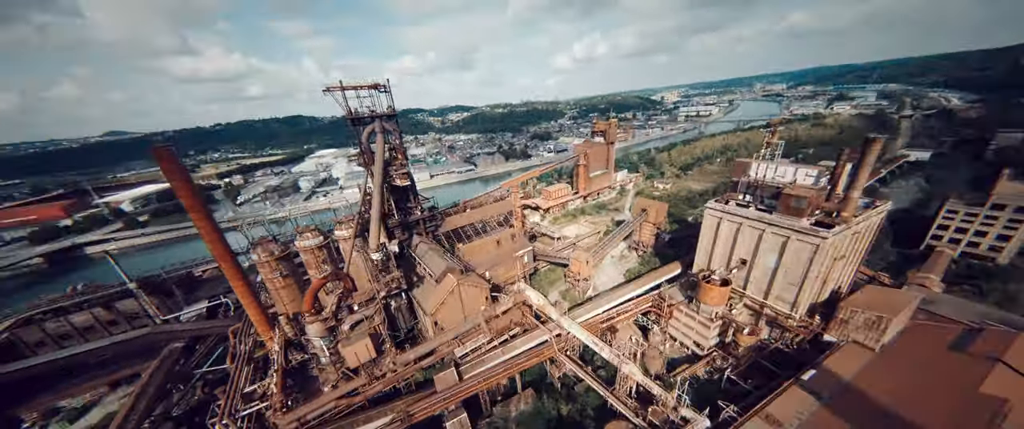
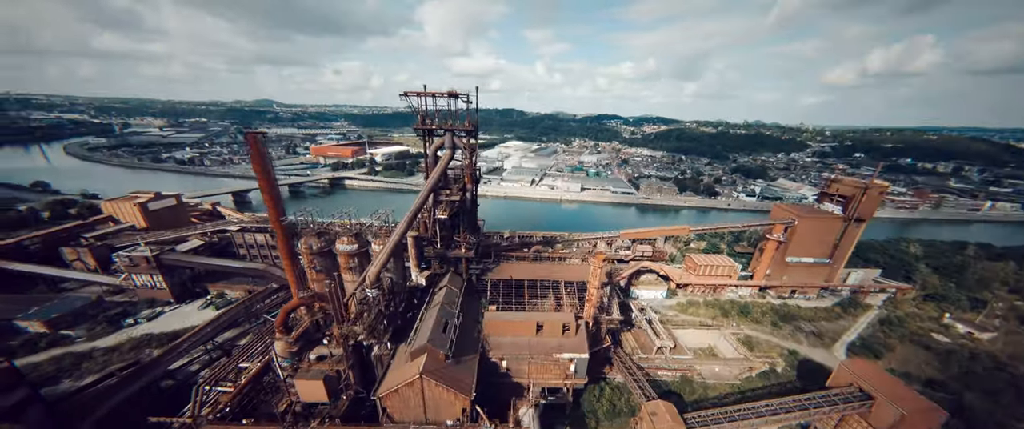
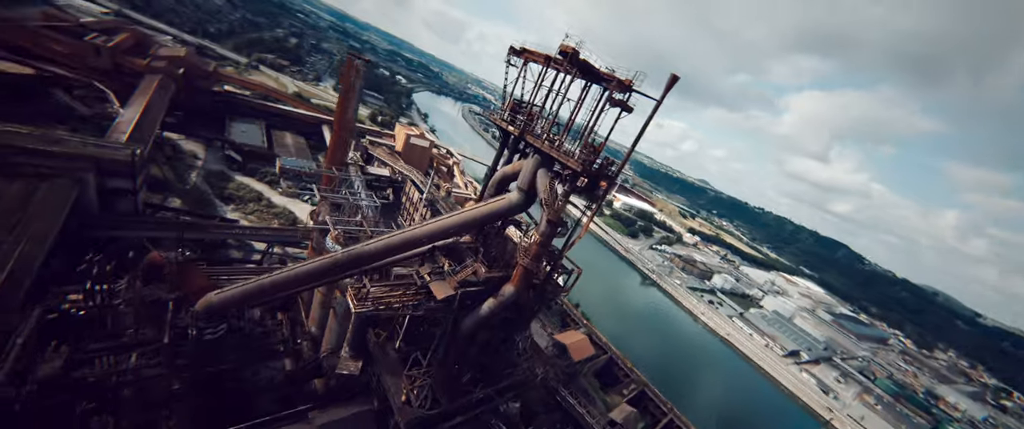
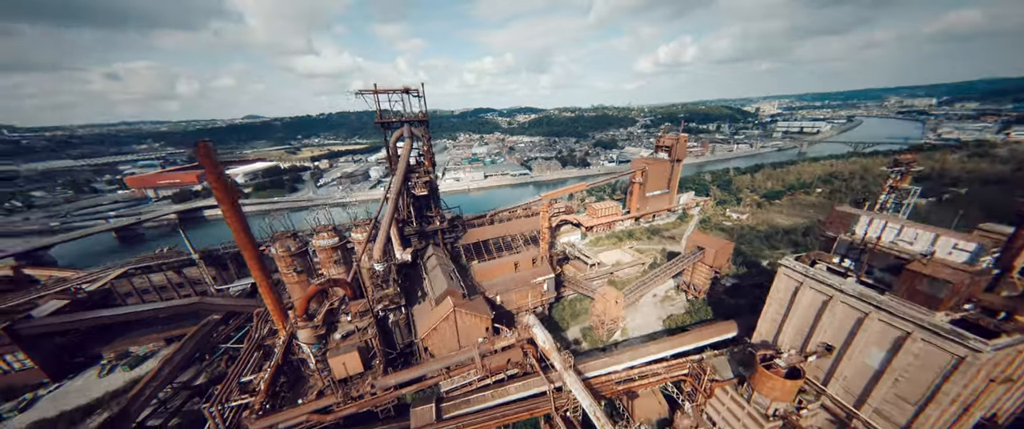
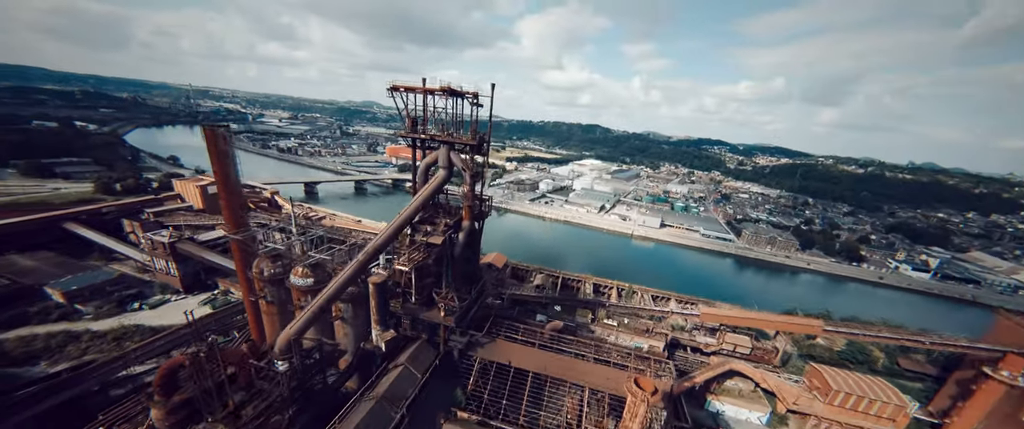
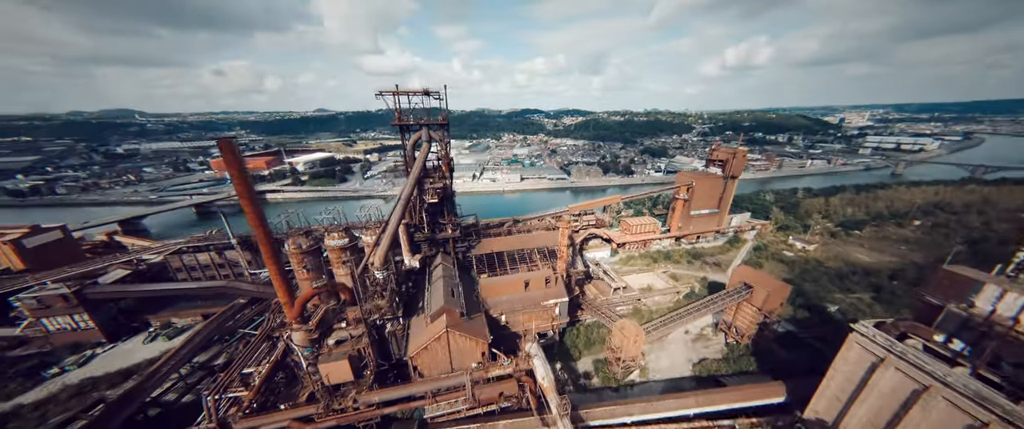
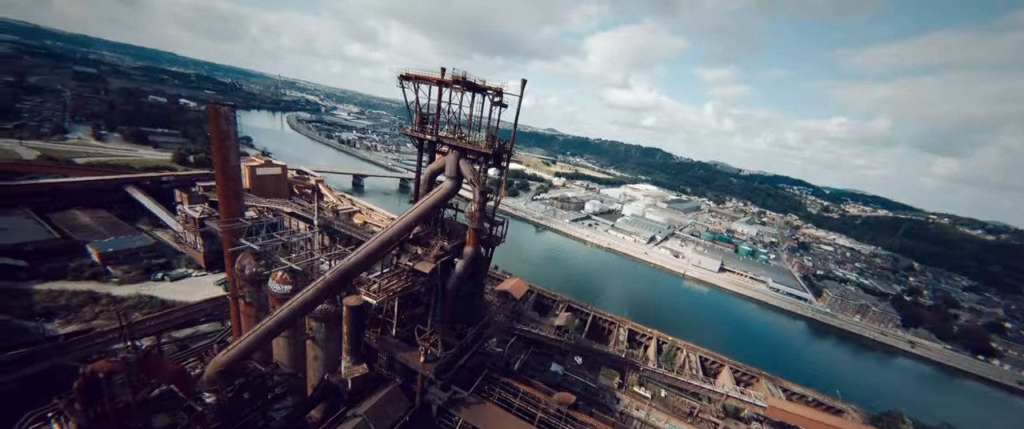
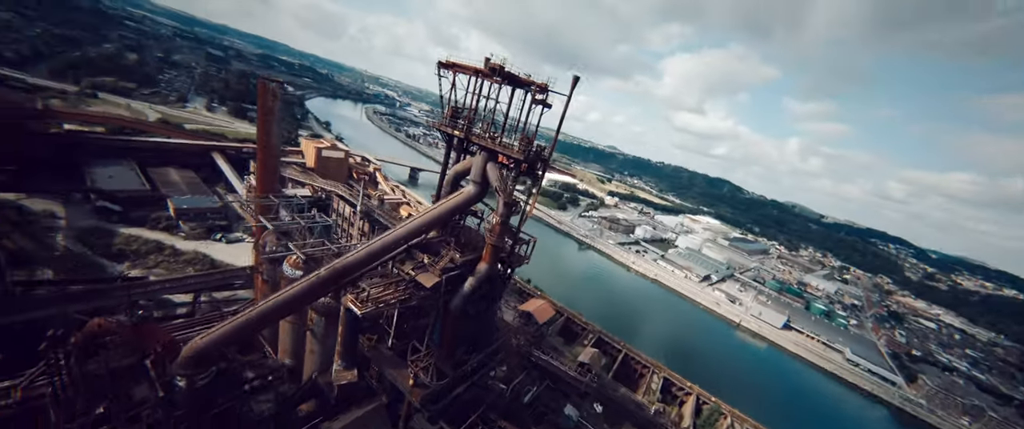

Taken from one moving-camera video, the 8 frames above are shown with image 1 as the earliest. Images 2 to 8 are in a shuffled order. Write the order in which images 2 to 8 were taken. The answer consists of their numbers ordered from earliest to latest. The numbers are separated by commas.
4, 6, 2, 5, 7, 8, 3
